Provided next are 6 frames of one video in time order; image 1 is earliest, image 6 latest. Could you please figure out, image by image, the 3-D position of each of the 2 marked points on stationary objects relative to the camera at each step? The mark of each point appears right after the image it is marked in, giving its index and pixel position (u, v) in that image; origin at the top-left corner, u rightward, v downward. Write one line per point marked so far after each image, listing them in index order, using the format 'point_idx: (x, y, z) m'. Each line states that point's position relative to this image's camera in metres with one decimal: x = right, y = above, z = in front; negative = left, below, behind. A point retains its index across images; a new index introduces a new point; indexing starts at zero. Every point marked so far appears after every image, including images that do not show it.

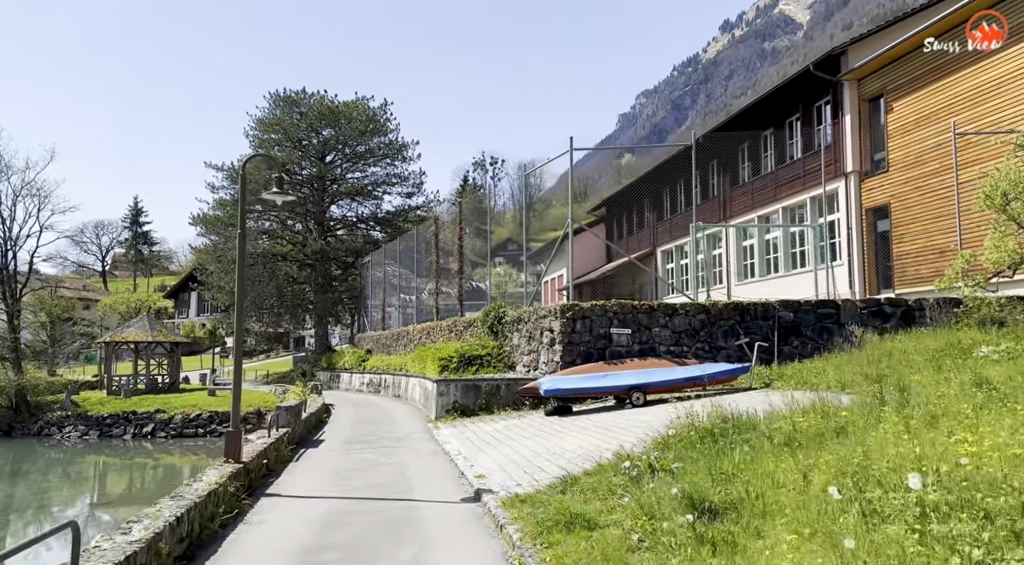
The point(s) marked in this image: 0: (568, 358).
0: (+1.2, -1.6, +18.2) m
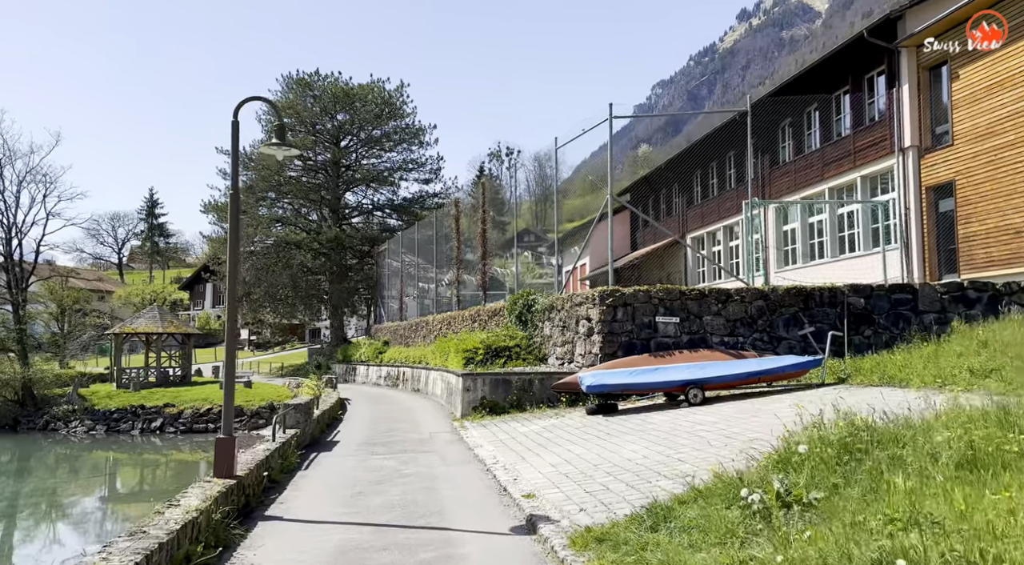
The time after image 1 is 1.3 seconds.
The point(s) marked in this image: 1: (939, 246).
0: (+1.8, -1.3, +16.3) m
1: (+9.9, +0.8, +20.0) m
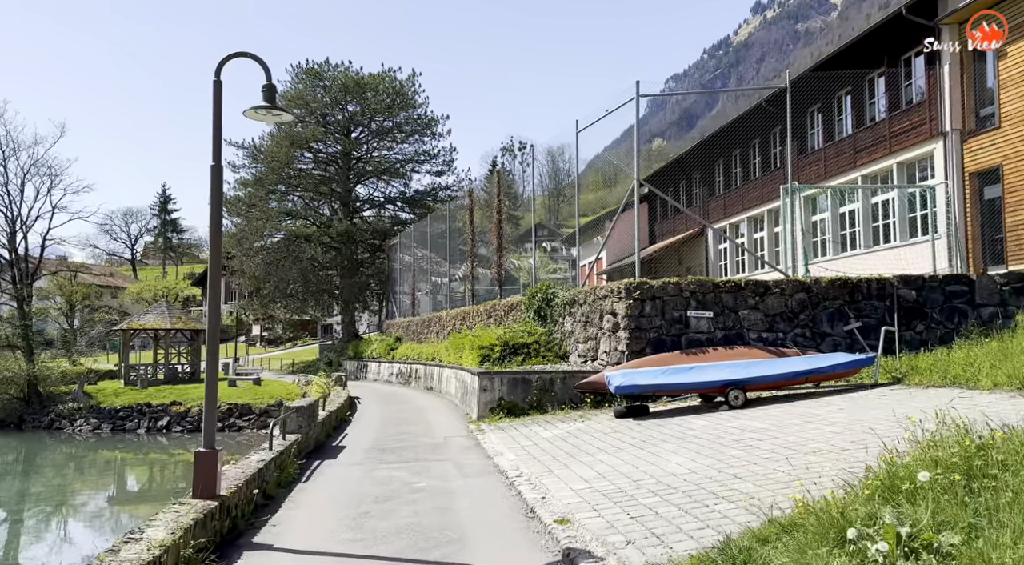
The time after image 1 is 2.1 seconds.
0: (+2.2, -1.1, +15.1) m
1: (+10.3, +1.0, +18.6) m
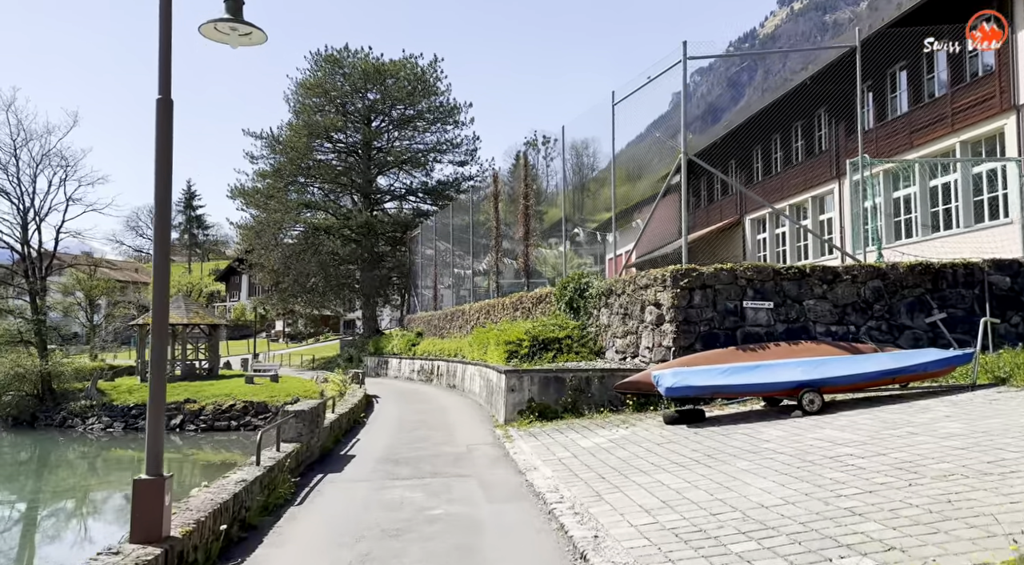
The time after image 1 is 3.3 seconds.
0: (+2.7, -0.9, +13.2) m
1: (+10.9, +1.3, +16.6) m
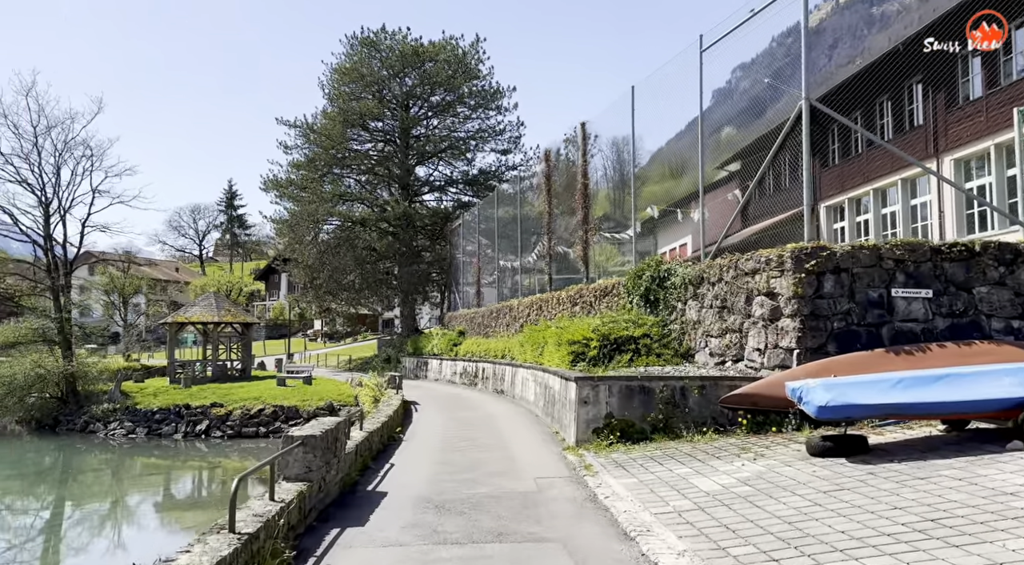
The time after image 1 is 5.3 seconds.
0: (+3.6, -0.7, +10.1) m
1: (+12.0, +1.5, +13.1) m
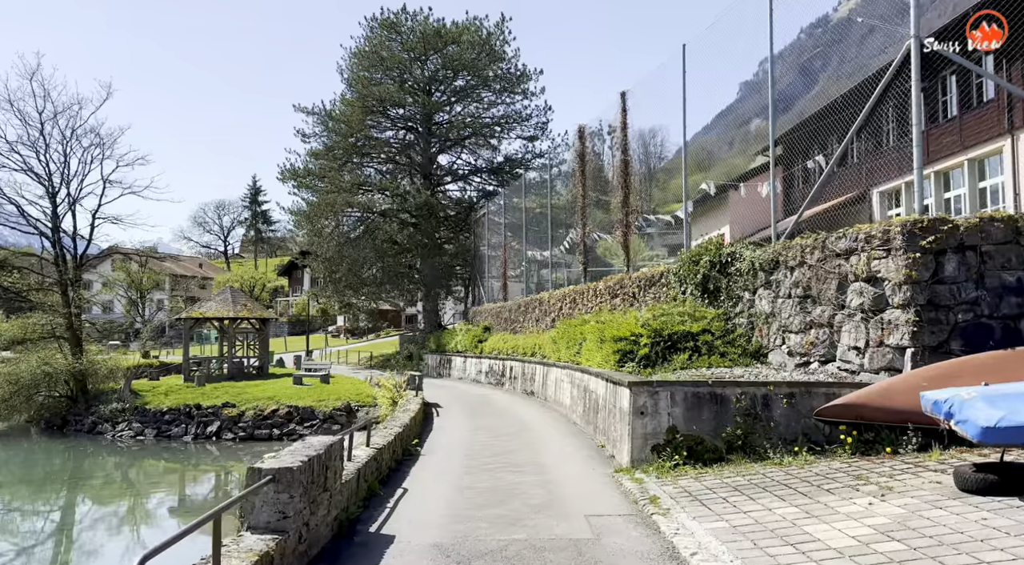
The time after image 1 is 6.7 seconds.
0: (+4.0, -0.5, +8.0) m
1: (+12.4, +1.7, +10.7) m
